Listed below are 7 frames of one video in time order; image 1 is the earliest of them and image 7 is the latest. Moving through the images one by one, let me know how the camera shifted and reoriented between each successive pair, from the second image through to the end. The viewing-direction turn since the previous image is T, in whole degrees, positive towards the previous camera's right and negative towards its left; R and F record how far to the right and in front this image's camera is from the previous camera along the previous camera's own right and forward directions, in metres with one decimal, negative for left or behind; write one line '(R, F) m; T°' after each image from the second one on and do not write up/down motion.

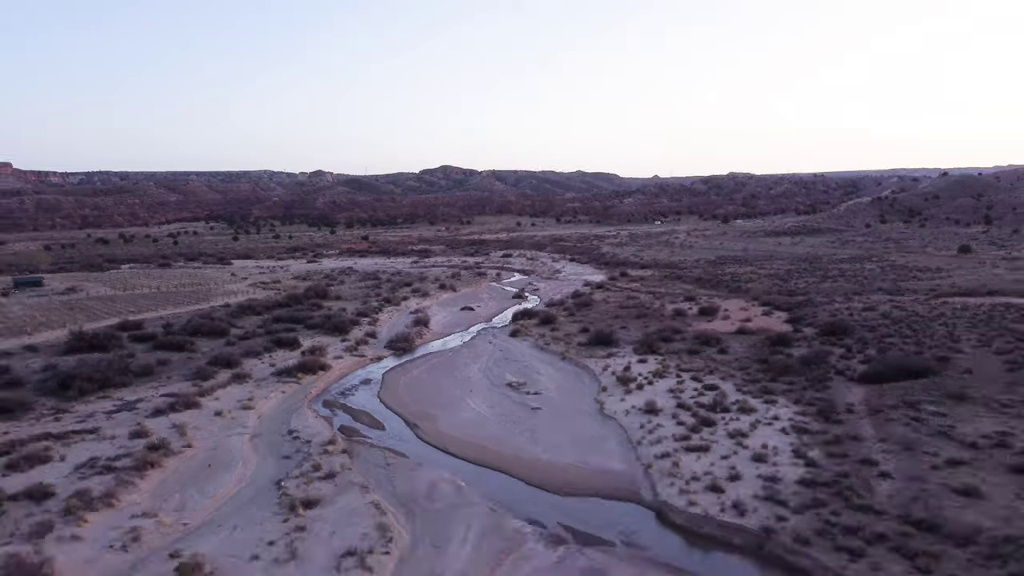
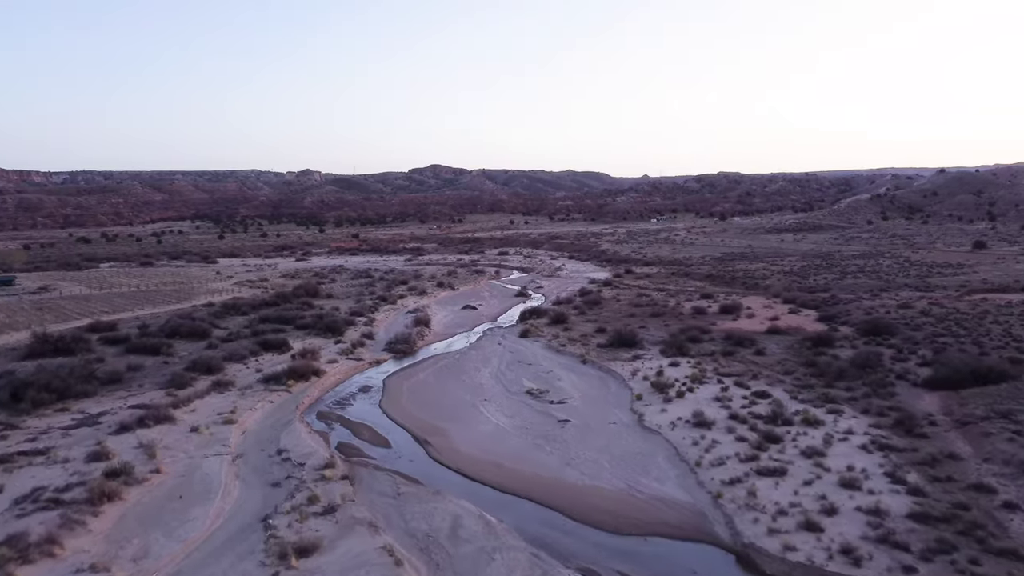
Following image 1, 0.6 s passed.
(-0.8, +2.9) m; +1°
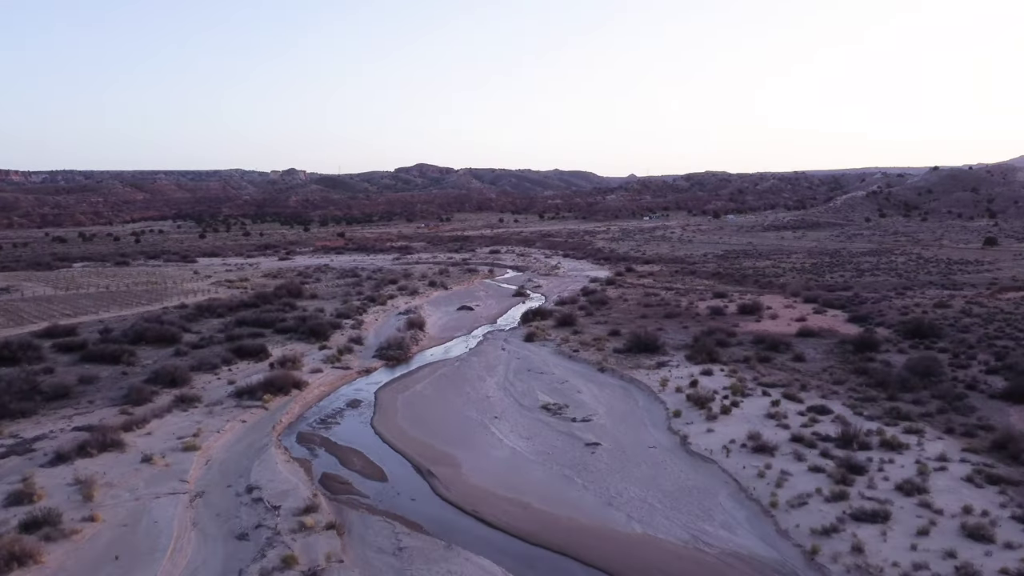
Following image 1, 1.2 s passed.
(-0.6, +3.0) m; +1°
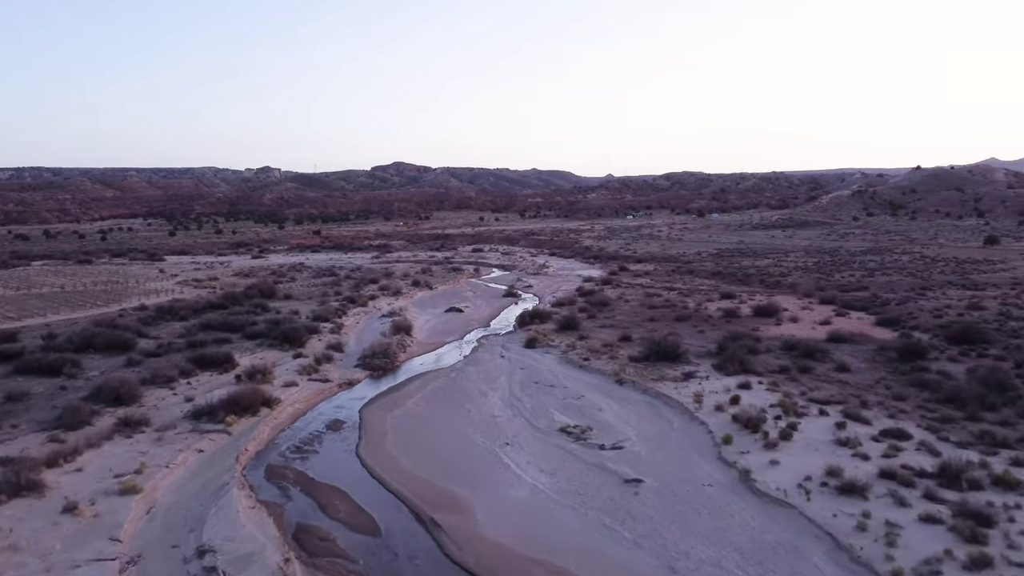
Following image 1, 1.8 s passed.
(-0.7, +3.0) m; +2°
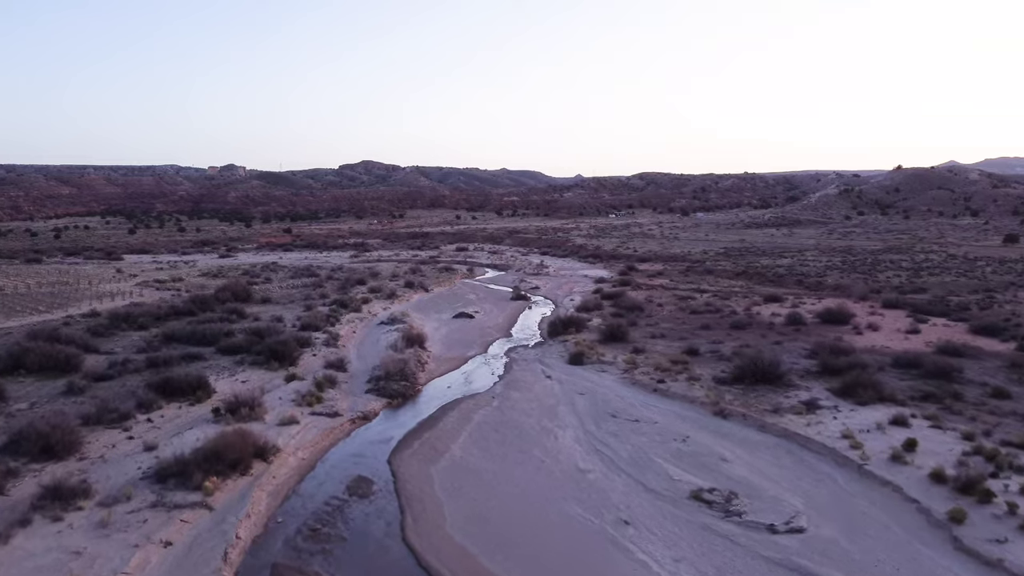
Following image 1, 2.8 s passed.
(-1.9, +4.8) m; +2°
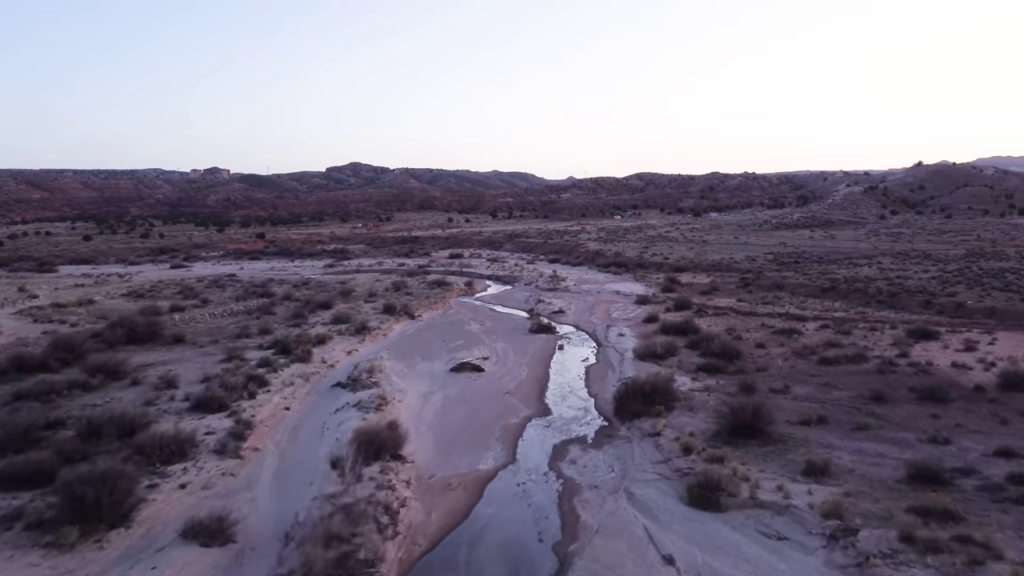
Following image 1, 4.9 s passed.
(-0.9, +10.4) m; +1°
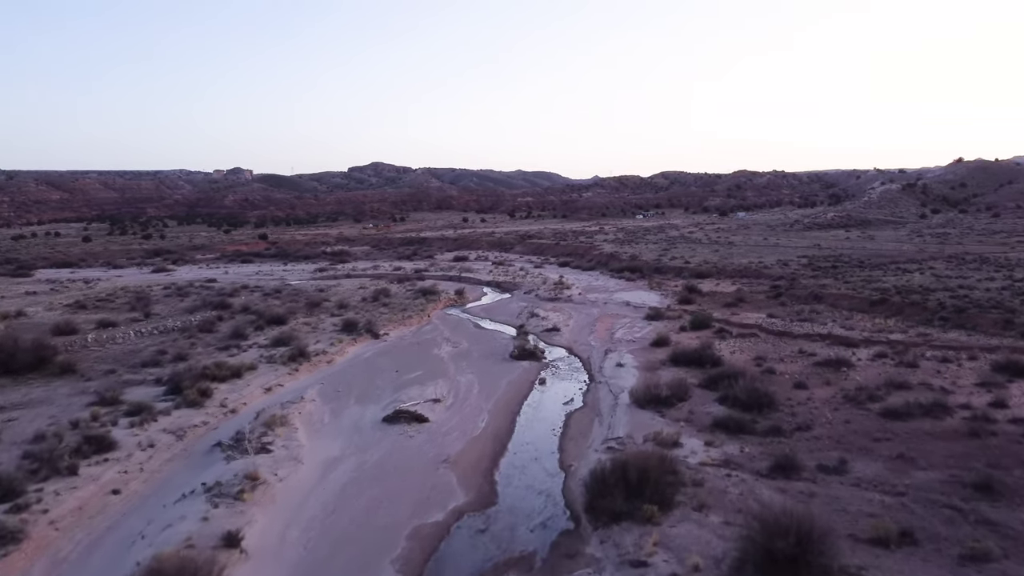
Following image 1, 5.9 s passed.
(+1.3, +4.9) m; -2°
